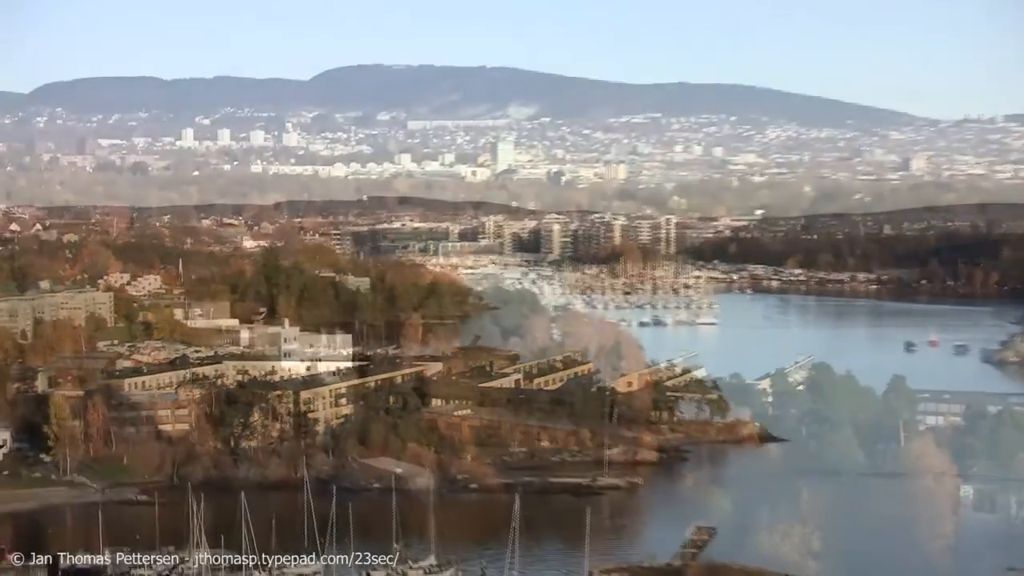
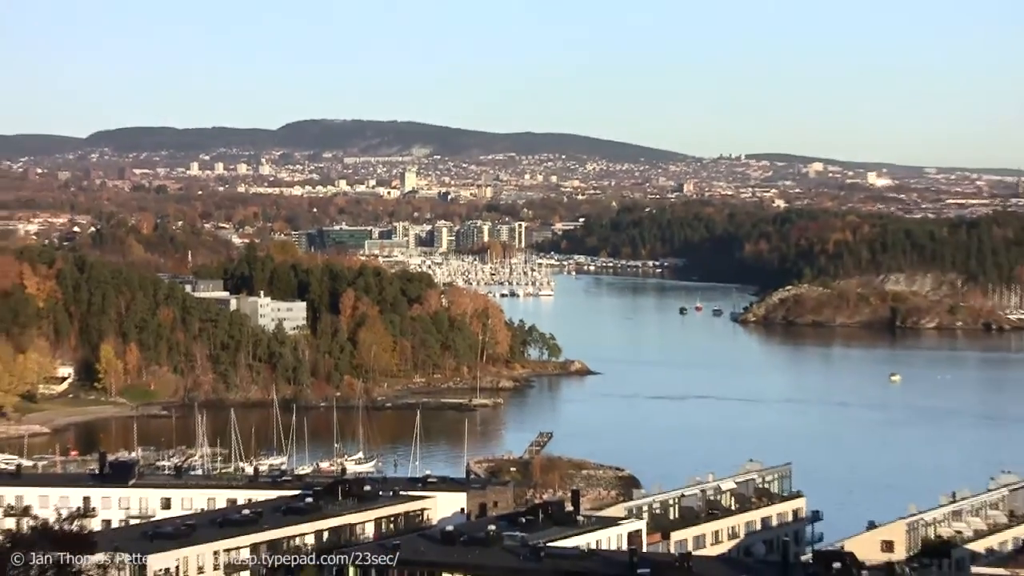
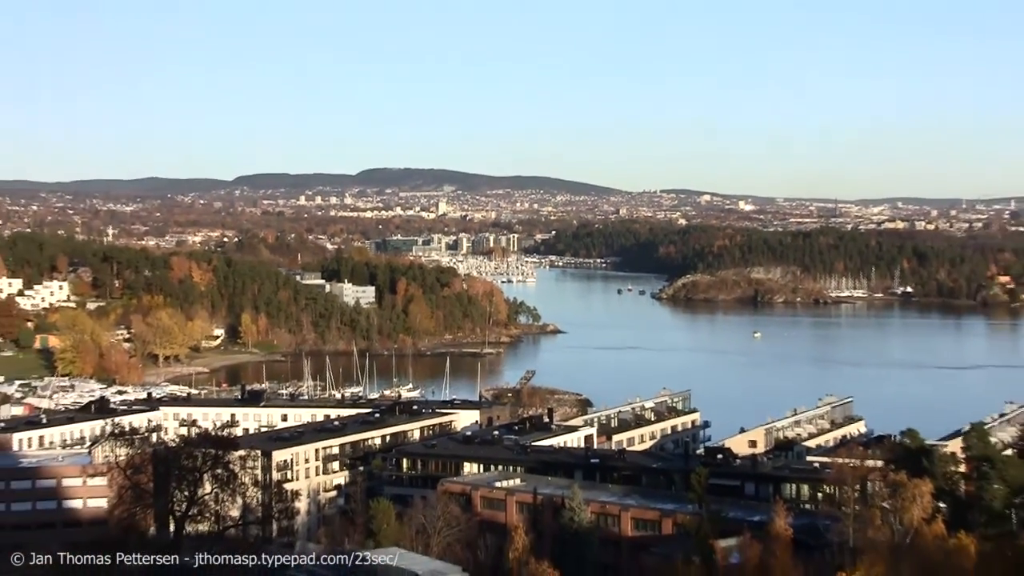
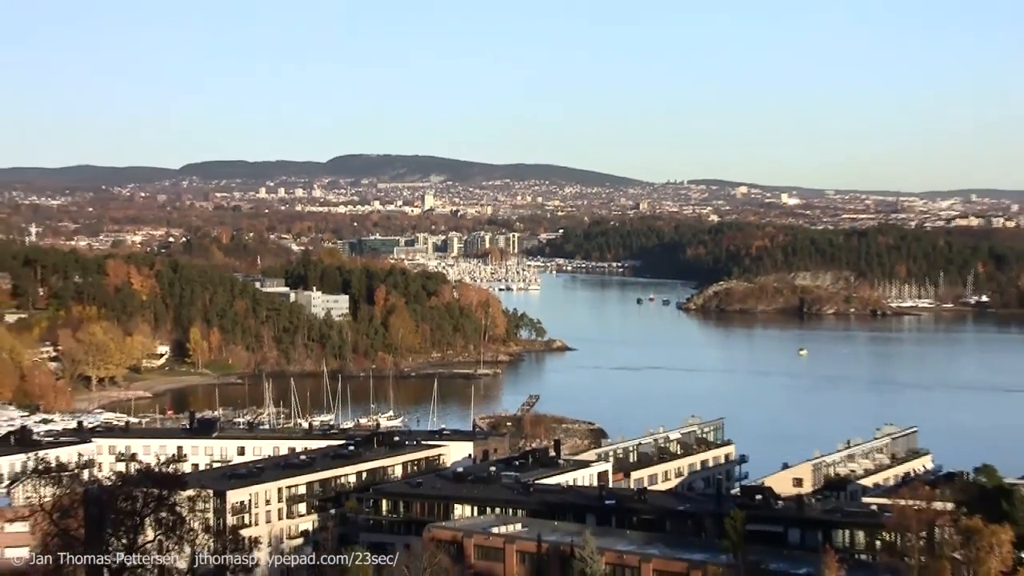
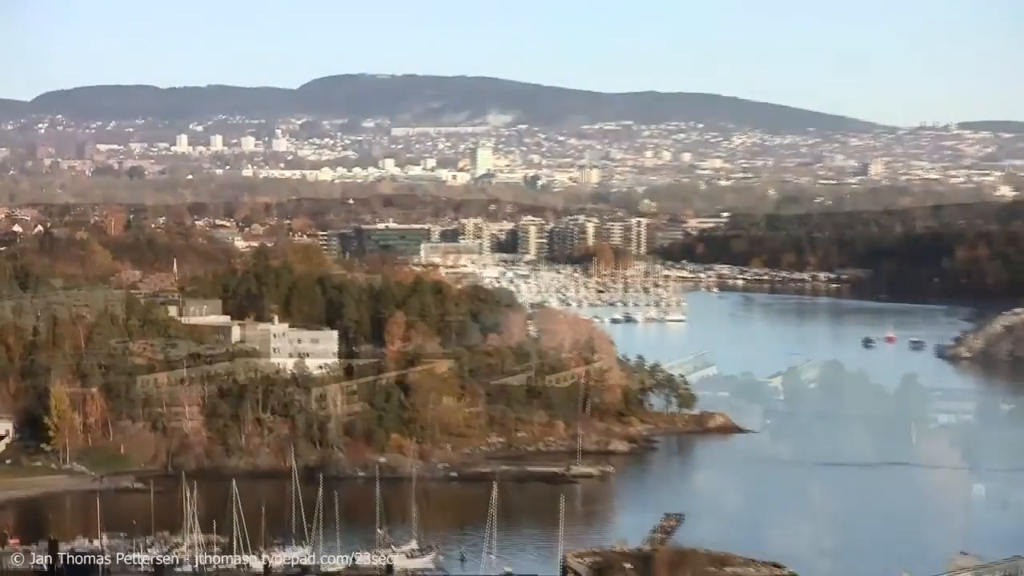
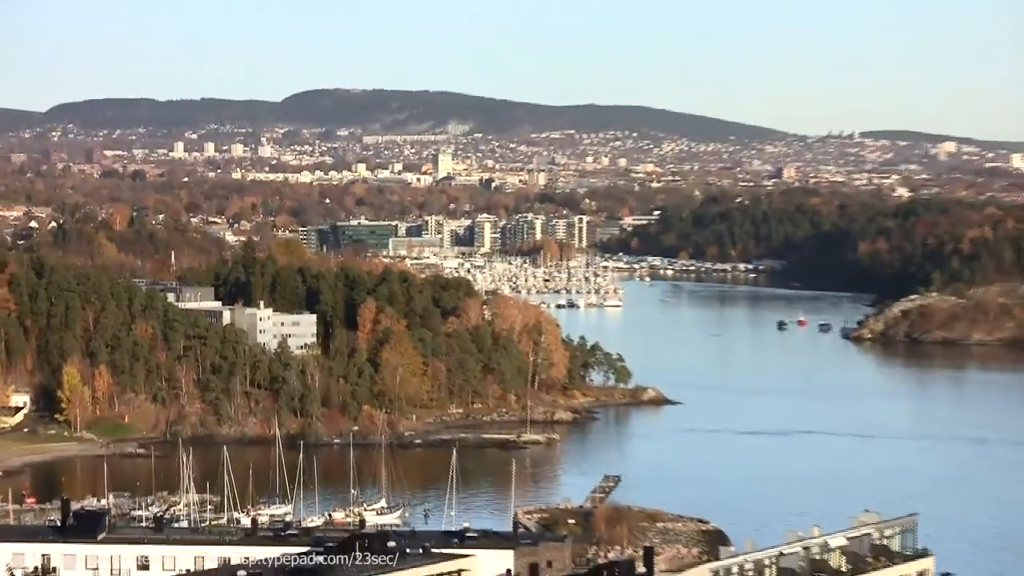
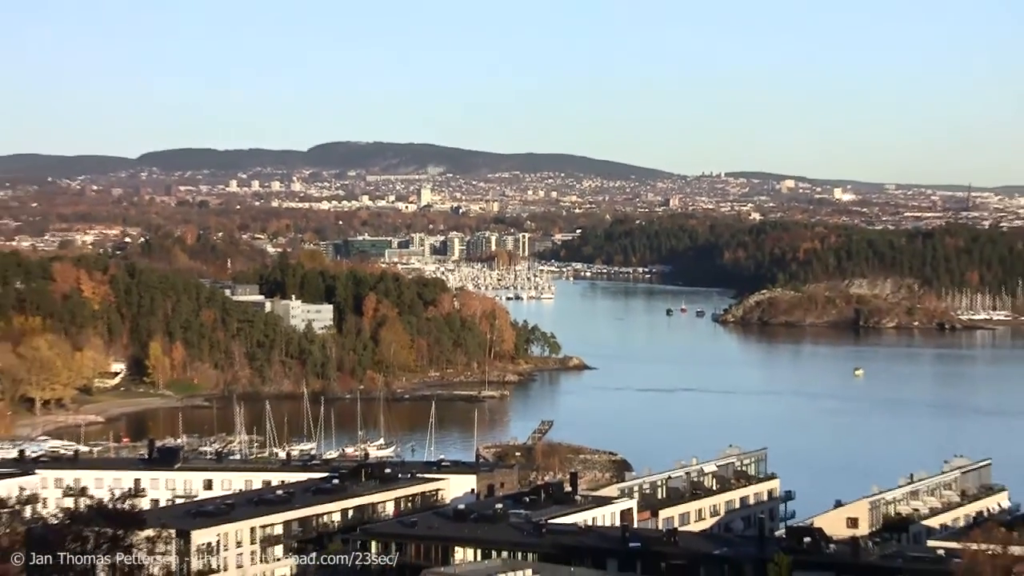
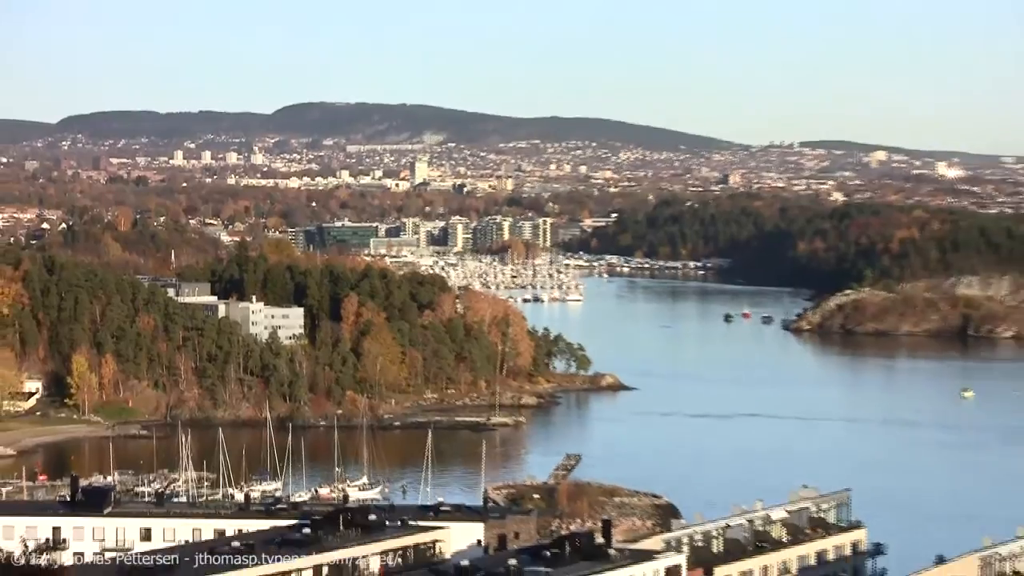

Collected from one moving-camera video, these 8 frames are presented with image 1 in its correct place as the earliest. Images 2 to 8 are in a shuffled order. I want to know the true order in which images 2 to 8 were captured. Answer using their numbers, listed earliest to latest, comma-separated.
5, 6, 8, 2, 7, 4, 3
